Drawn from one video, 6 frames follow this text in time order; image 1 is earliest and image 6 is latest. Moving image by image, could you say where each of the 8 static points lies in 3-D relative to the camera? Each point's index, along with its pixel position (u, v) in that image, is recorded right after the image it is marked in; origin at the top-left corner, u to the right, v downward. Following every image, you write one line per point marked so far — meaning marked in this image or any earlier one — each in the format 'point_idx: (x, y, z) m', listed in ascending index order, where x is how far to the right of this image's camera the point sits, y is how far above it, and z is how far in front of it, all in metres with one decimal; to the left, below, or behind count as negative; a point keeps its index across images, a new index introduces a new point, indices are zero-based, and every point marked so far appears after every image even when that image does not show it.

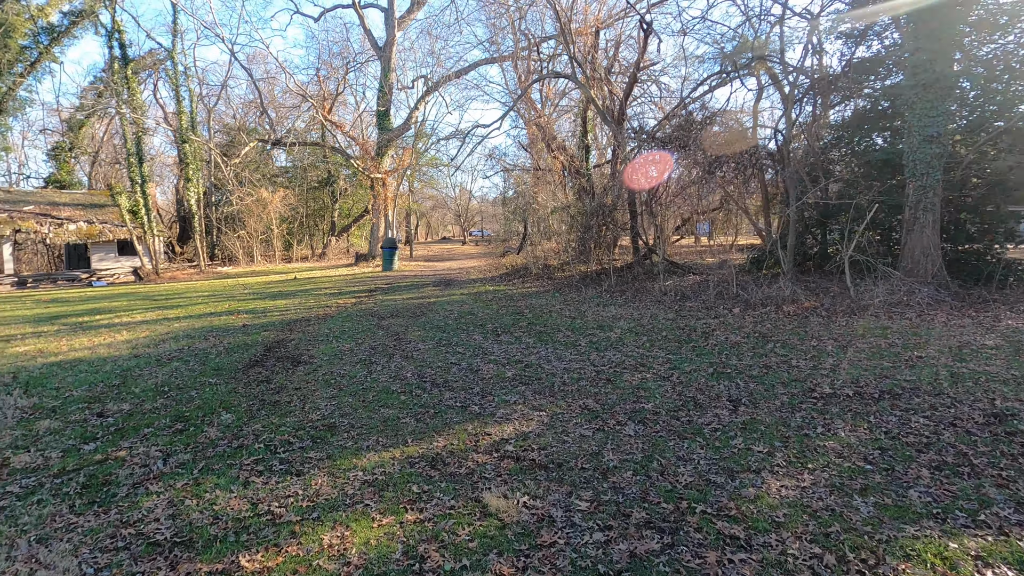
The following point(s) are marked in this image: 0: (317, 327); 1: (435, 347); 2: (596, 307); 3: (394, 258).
0: (-3.1, -0.6, +8.4) m
1: (-1.0, -0.7, +6.7) m
2: (+1.5, -0.3, +9.4) m
3: (-4.3, +1.1, +19.5) m
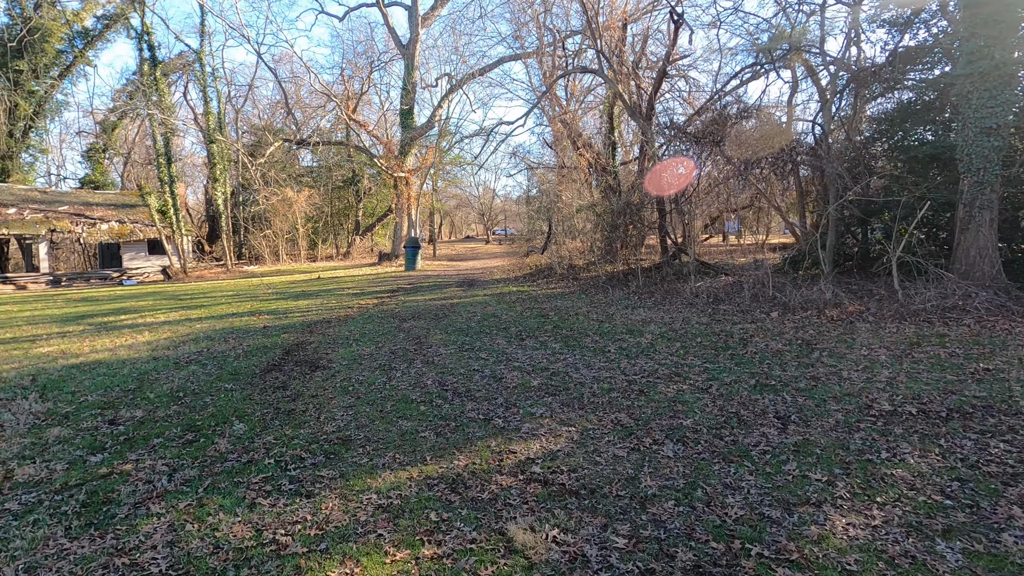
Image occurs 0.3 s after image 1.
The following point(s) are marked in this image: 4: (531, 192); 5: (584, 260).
0: (-2.7, -0.6, +8.3) m
1: (-0.7, -0.8, +6.4) m
2: (+1.9, -0.4, +9.0) m
3: (-3.4, +1.1, +19.4) m
4: (+0.6, +3.2, +18.0) m
5: (+2.1, +0.8, +15.4) m
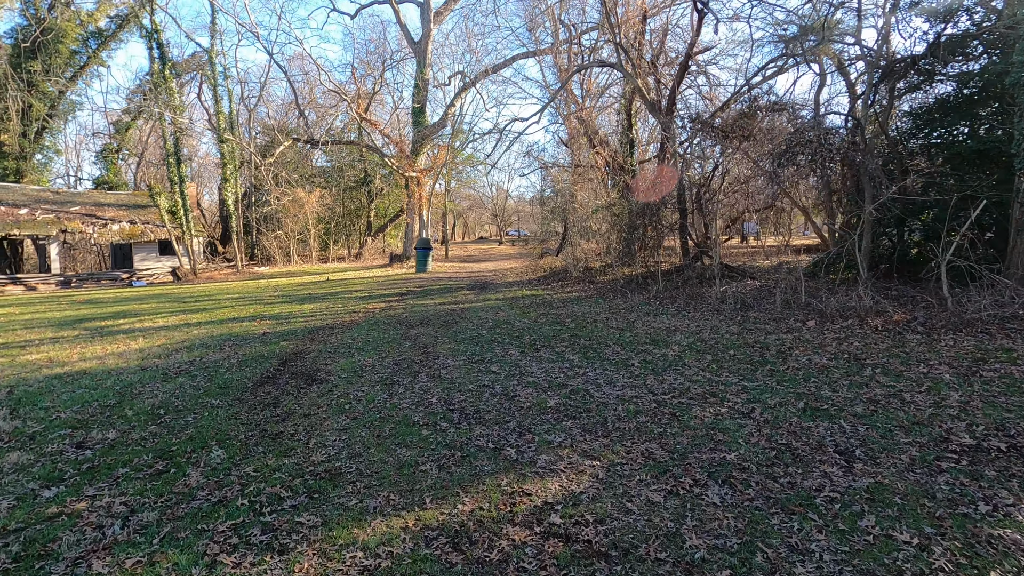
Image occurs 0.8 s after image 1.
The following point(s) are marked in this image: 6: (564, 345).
0: (-2.5, -0.7, +7.8) m
1: (-0.5, -0.8, +5.9) m
2: (+2.1, -0.5, +8.4) m
3: (-3.0, +1.0, +18.9) m
4: (+1.1, +3.1, +17.5) m
5: (+2.4, +0.7, +14.8) m
6: (+0.7, -0.7, +6.7) m
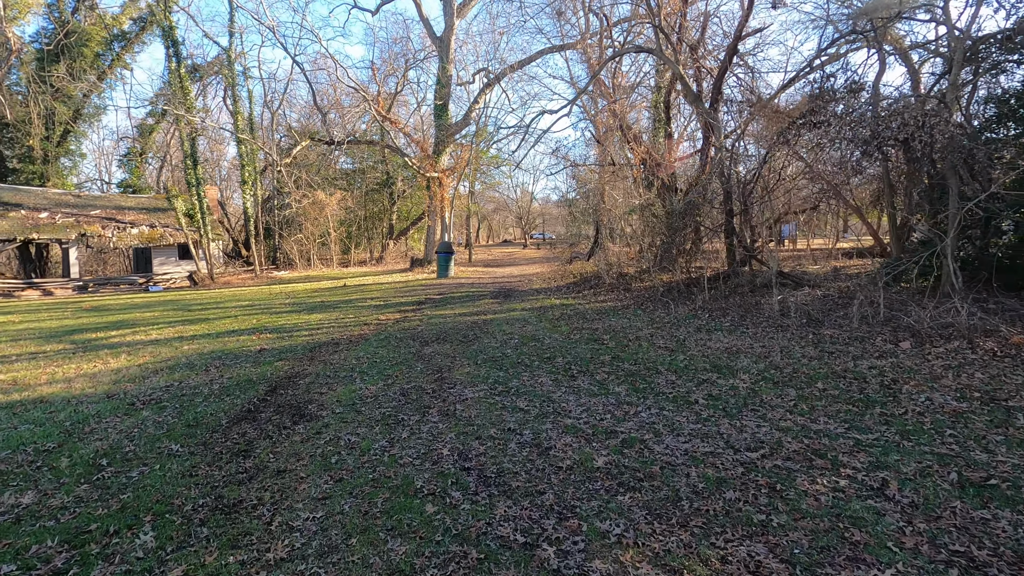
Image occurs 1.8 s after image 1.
0: (-2.1, -0.8, +6.8) m
1: (-0.2, -1.0, +4.8) m
2: (+2.5, -0.6, +7.2) m
3: (-2.1, +0.8, +18.0) m
4: (+1.9, +2.9, +16.3) m
5: (+3.1, +0.5, +13.6) m
6: (+1.0, -0.9, +5.5) m
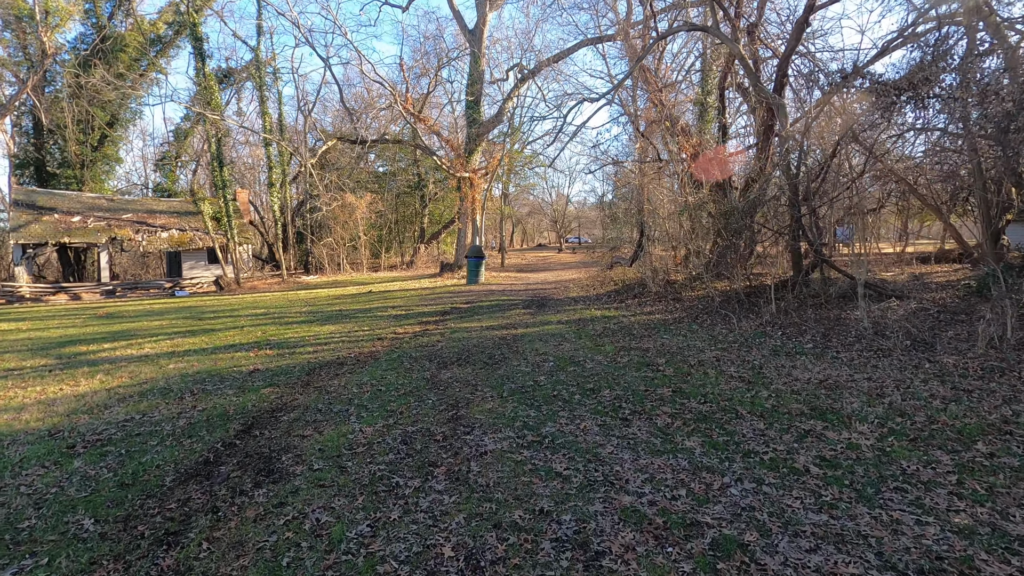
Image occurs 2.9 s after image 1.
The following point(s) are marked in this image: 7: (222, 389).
0: (-1.8, -1.0, +5.7) m
1: (0.0, -1.1, +3.6) m
2: (+2.9, -0.8, +5.8) m
3: (-1.0, +0.6, +16.9) m
4: (+2.9, +2.7, +15.0) m
5: (+3.9, +0.3, +12.1) m
6: (+1.2, -1.0, +4.3) m
7: (-3.0, -1.0, +5.5) m
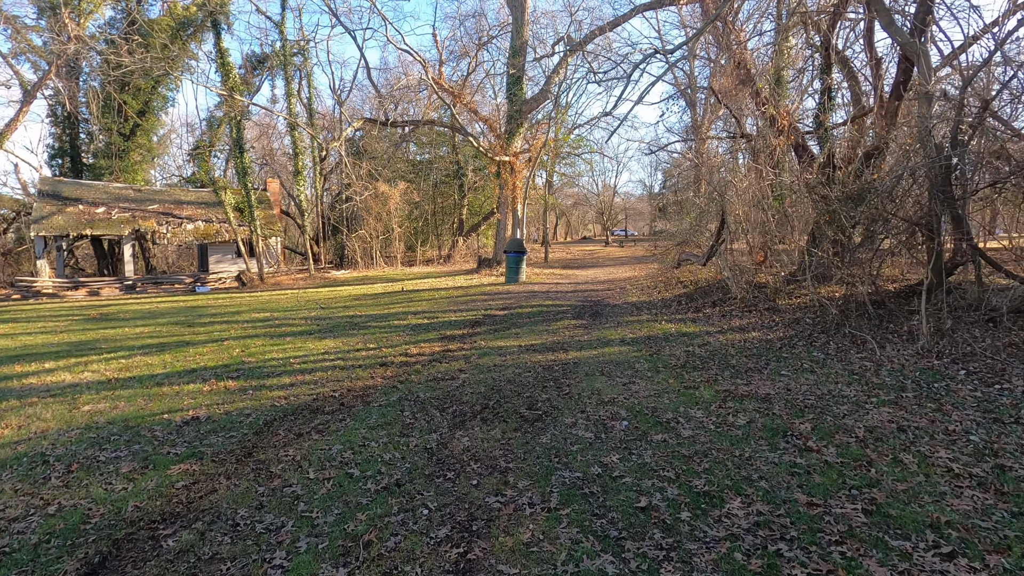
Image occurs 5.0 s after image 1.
0: (-1.4, -1.1, +3.7) m
1: (+0.2, -1.3, +1.5) m
2: (+3.2, -0.9, +3.5) m
3: (+0.3, +0.6, +14.7) m
4: (+4.0, +2.7, +12.5) m
5: (+4.8, +0.2, +9.7) m
6: (+1.5, -1.2, +2.0) m
7: (-2.6, -1.1, +3.6) m
